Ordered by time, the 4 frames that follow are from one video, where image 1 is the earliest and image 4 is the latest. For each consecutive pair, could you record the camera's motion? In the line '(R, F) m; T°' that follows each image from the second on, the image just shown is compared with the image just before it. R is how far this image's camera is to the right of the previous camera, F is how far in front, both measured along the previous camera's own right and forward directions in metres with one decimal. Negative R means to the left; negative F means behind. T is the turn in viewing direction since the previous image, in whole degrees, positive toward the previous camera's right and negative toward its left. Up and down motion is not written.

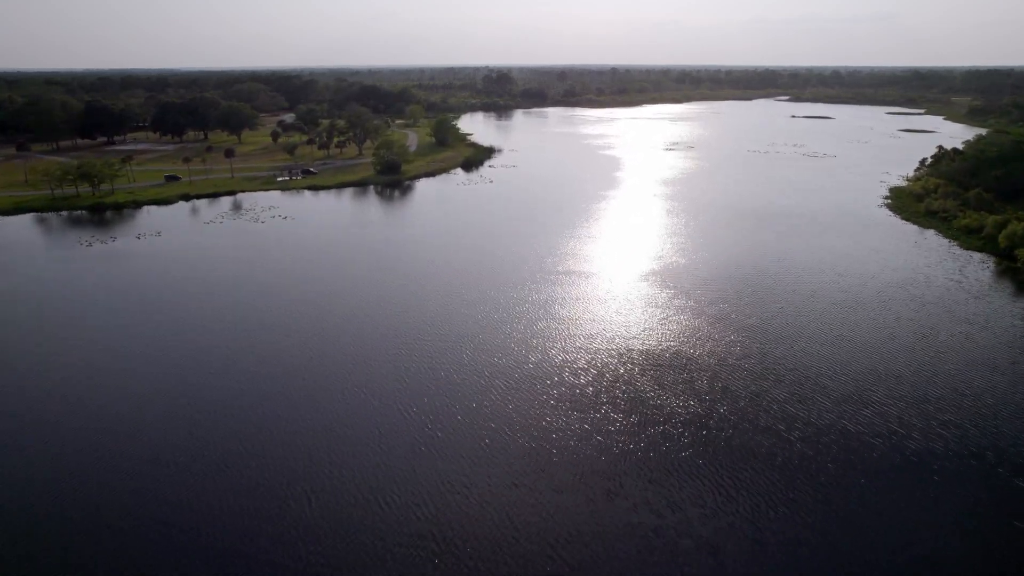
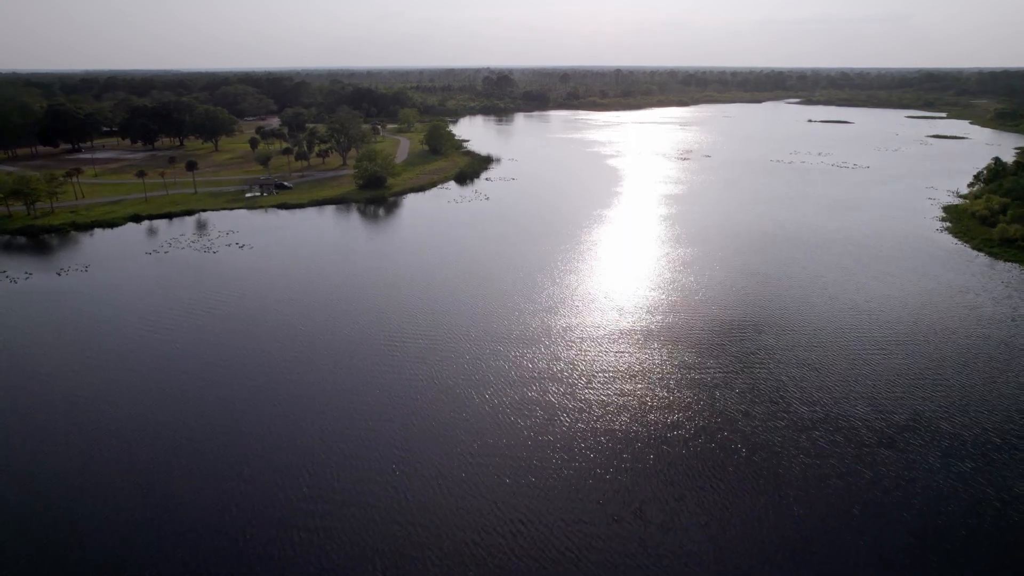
(-0.1, +4.1) m; 0°
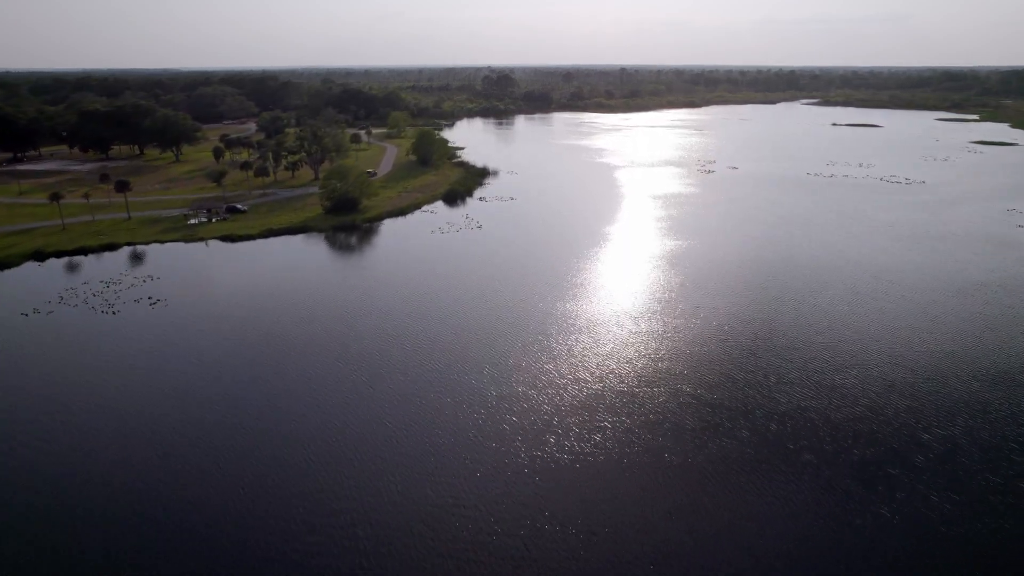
(0.0, +5.4) m; 0°
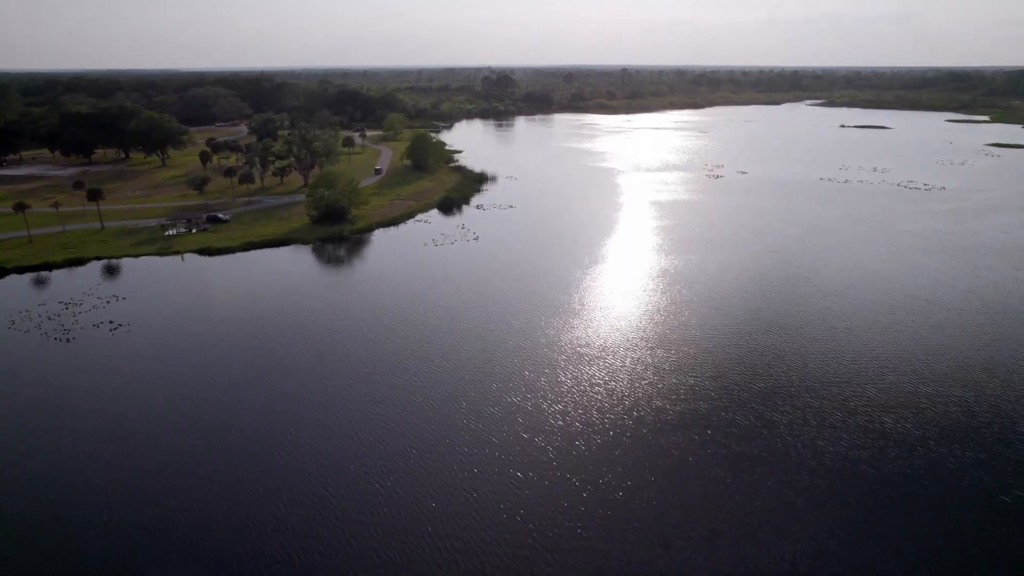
(0.0, +1.6) m; 0°
